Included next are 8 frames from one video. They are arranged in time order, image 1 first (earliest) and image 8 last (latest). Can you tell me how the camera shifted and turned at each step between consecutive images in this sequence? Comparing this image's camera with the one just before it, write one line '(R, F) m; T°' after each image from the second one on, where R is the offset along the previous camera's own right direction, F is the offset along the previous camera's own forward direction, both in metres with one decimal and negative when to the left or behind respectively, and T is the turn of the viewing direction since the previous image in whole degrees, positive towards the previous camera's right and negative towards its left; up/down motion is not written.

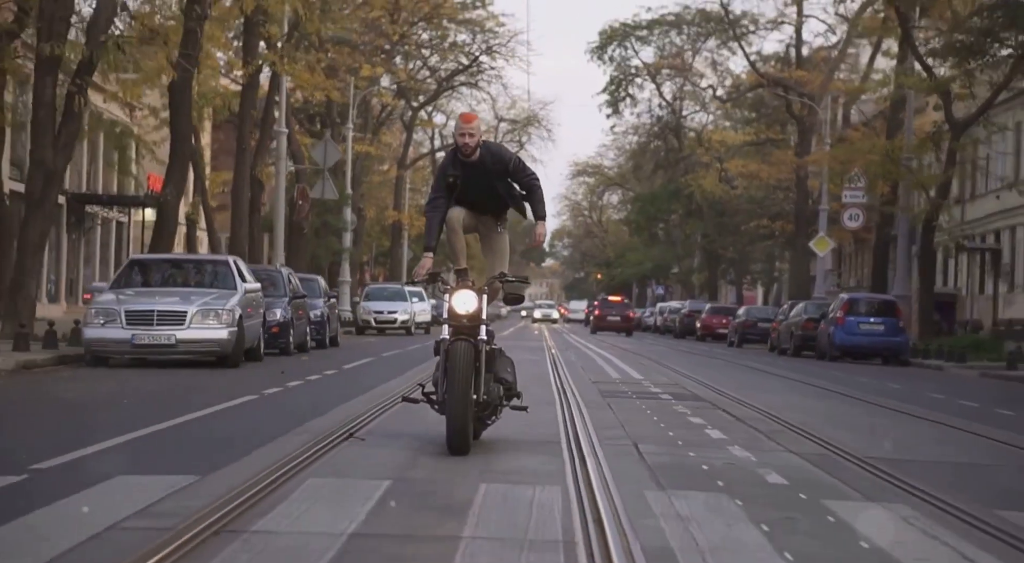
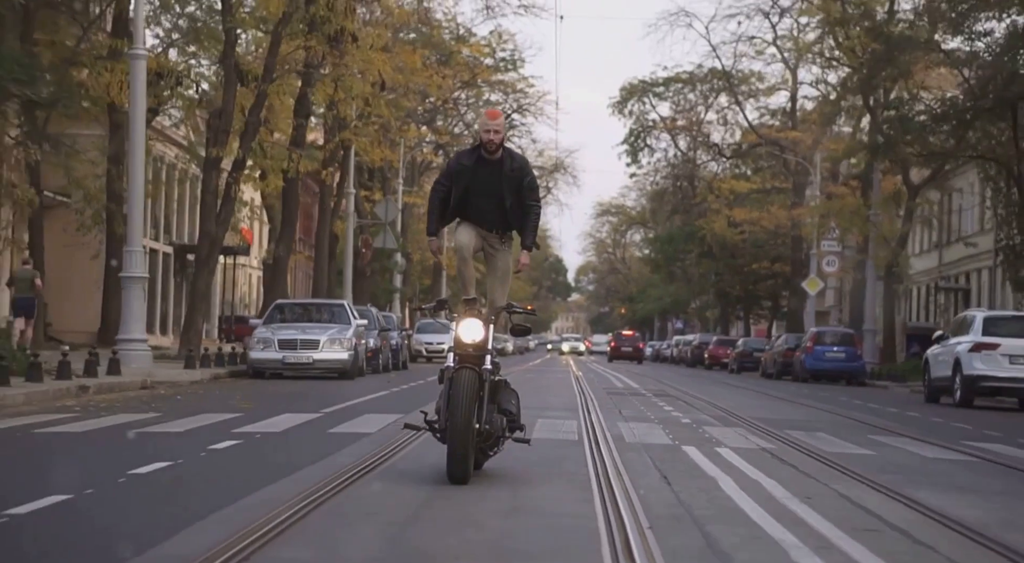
(-0.2, -7.6) m; -1°
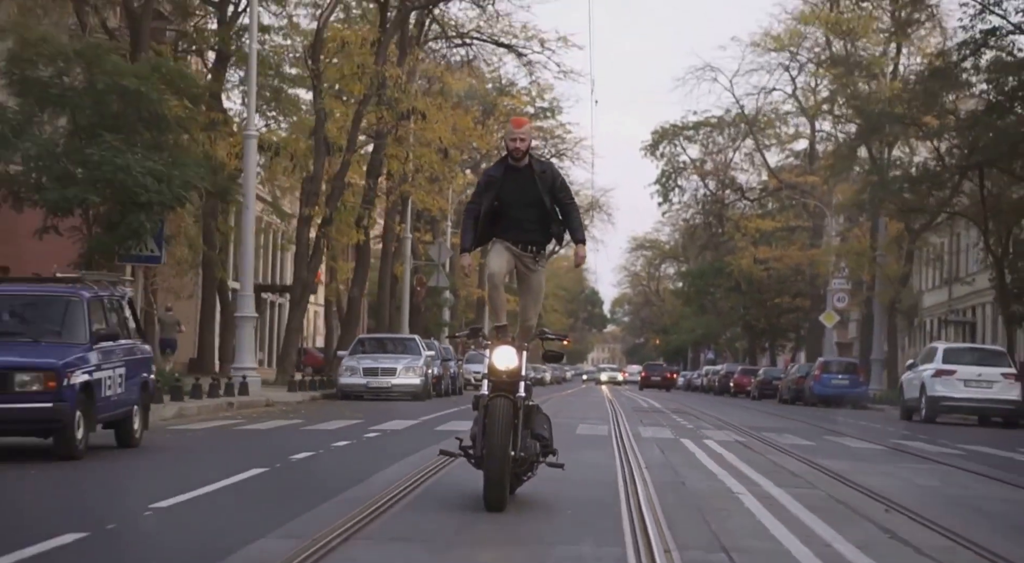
(-0.2, -5.2) m; -1°
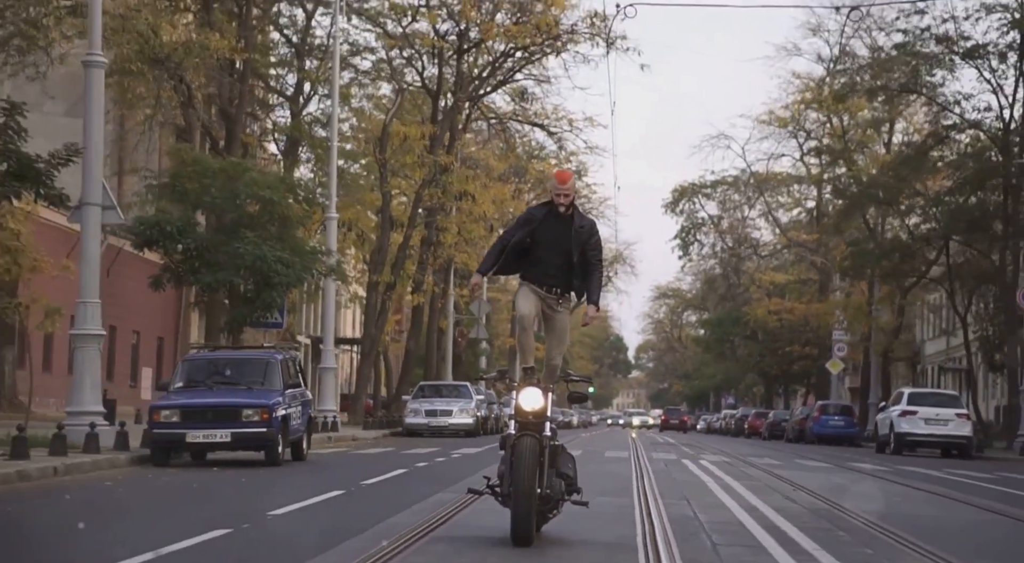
(-0.3, -6.0) m; -1°
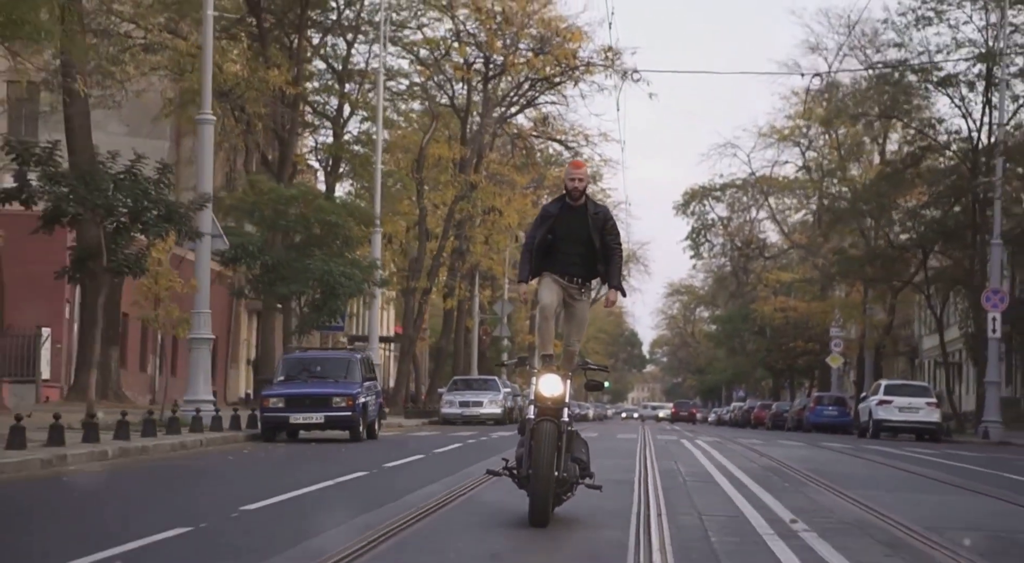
(-0.2, -4.7) m; -1°
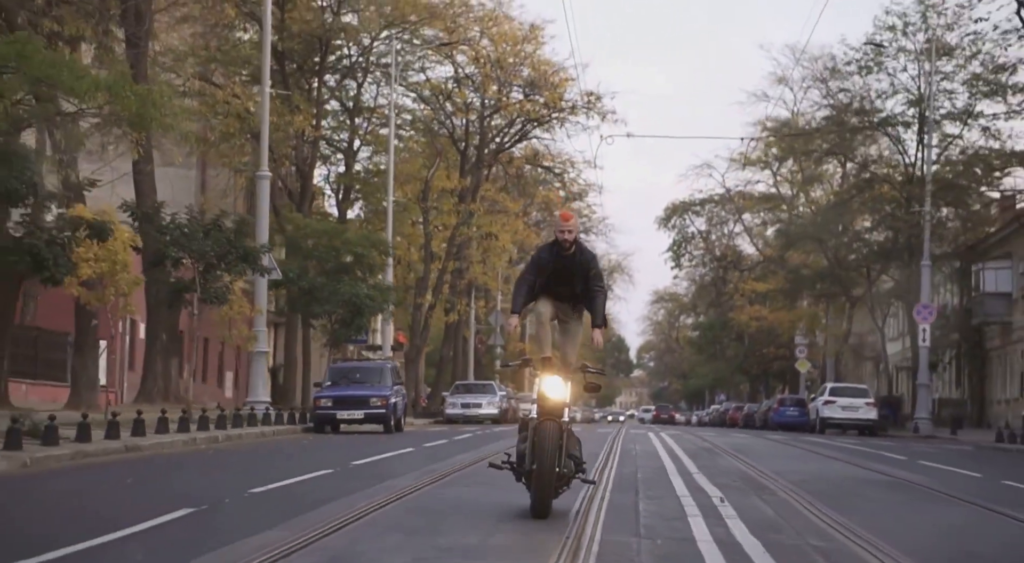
(-0.2, -5.9) m; 0°
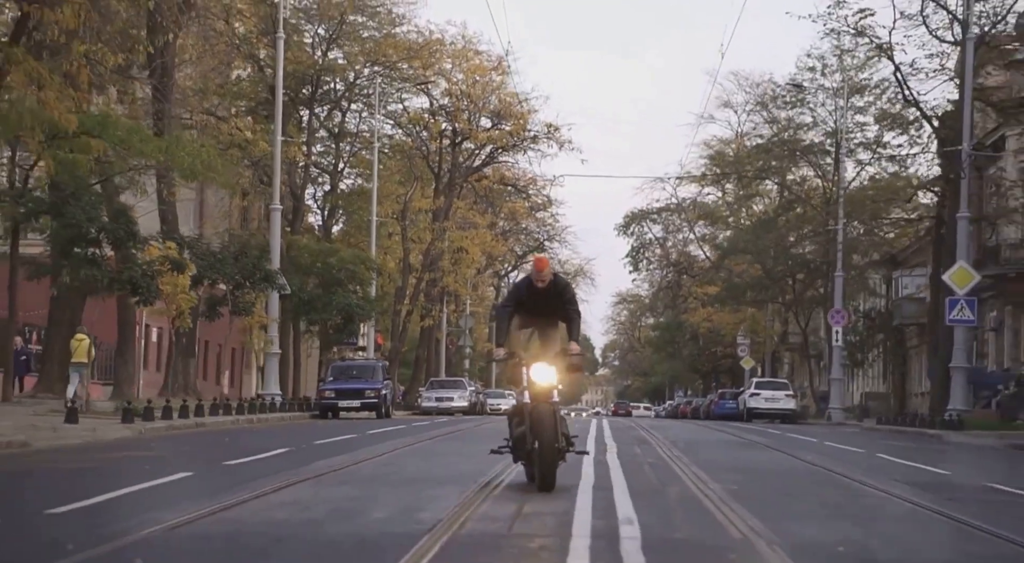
(0.0, -6.6) m; +1°
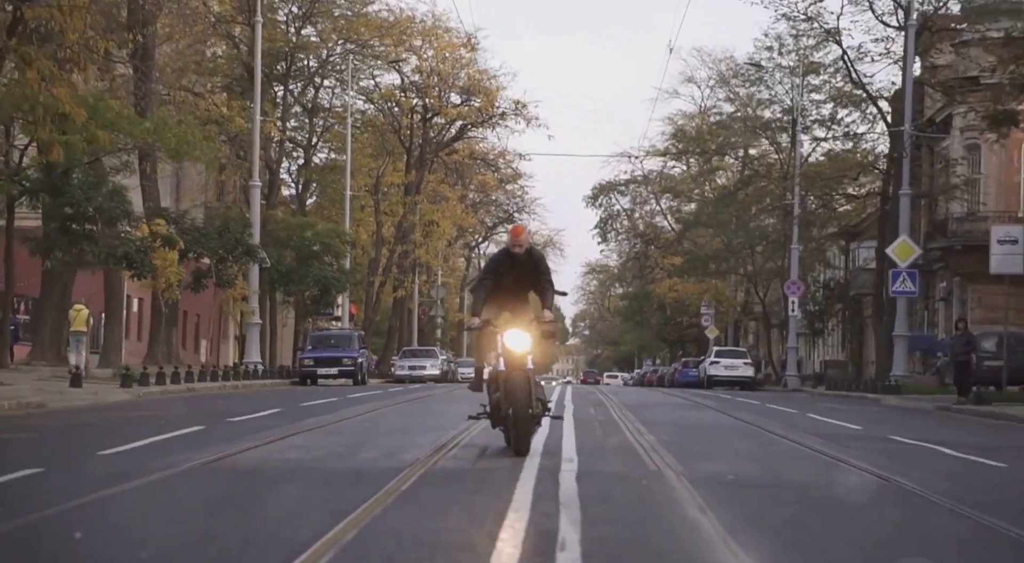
(+0.1, -2.0) m; +1°
